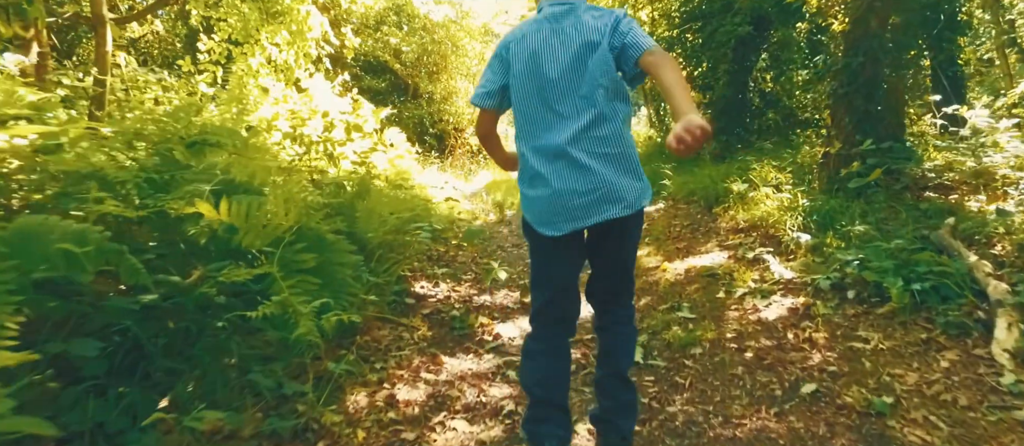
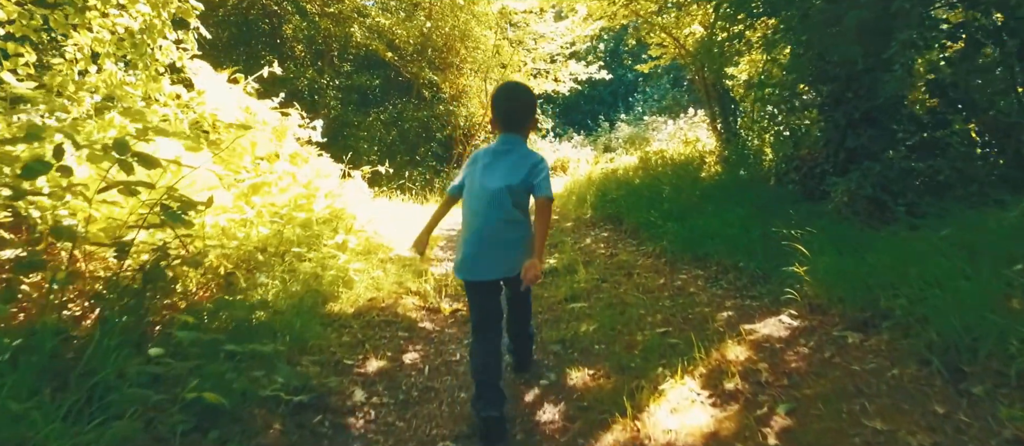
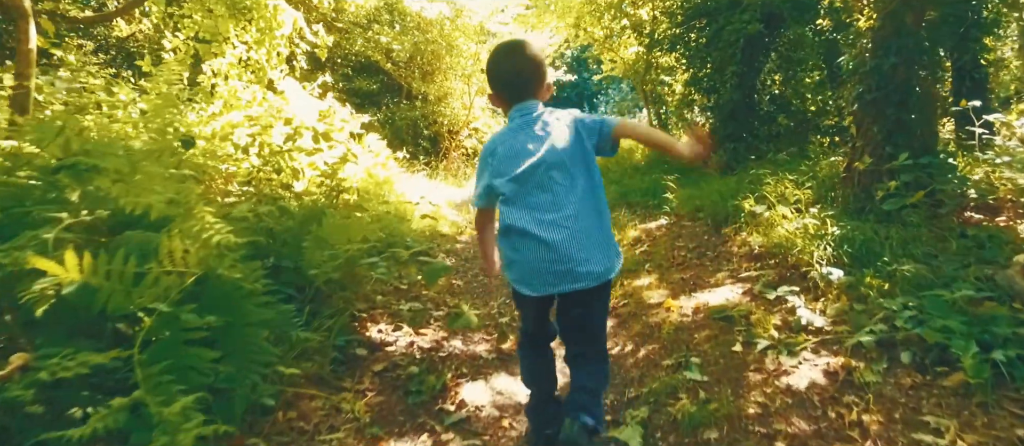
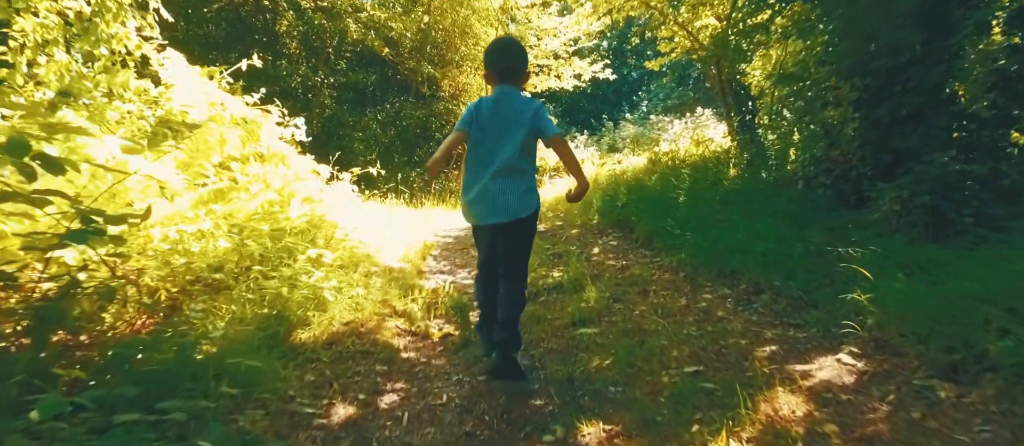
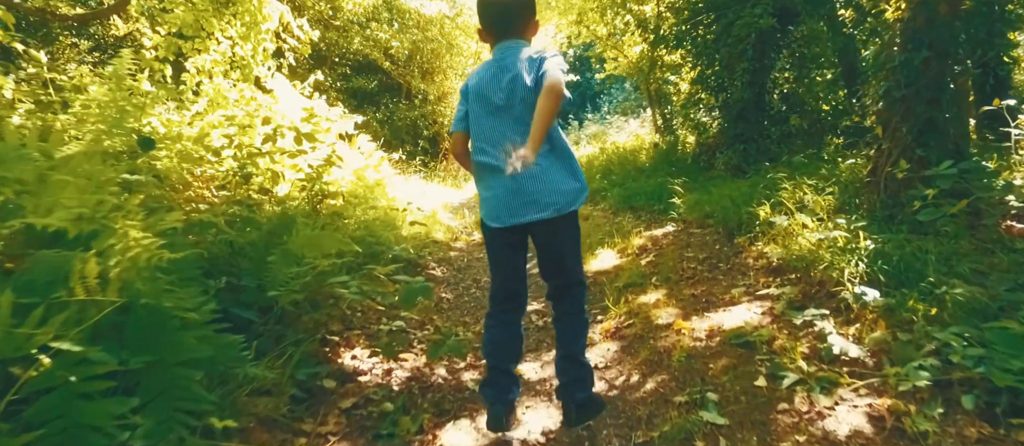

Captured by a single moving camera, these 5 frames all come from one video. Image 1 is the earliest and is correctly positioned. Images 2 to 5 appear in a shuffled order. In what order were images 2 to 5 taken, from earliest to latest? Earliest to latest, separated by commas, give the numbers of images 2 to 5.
3, 5, 2, 4
